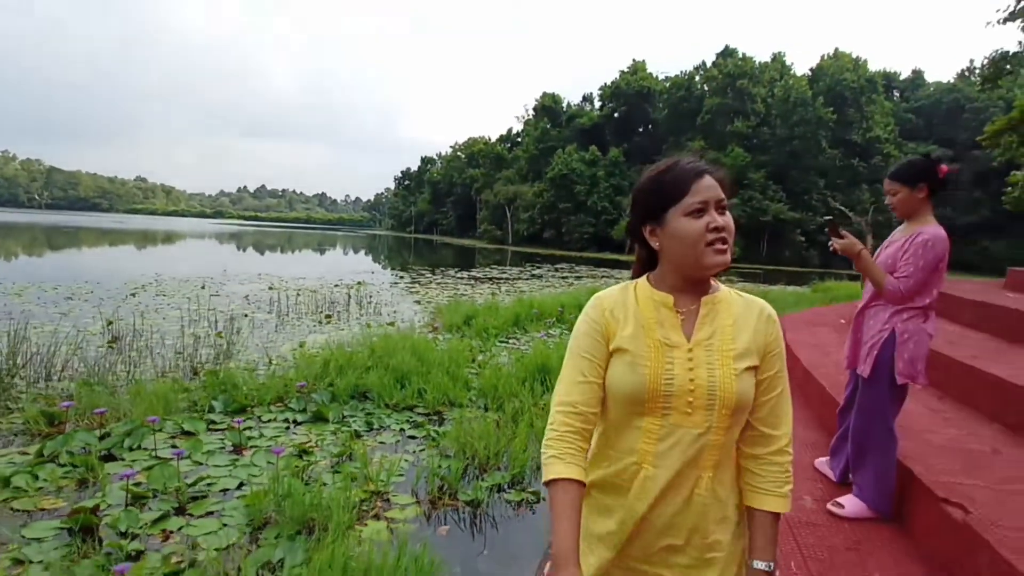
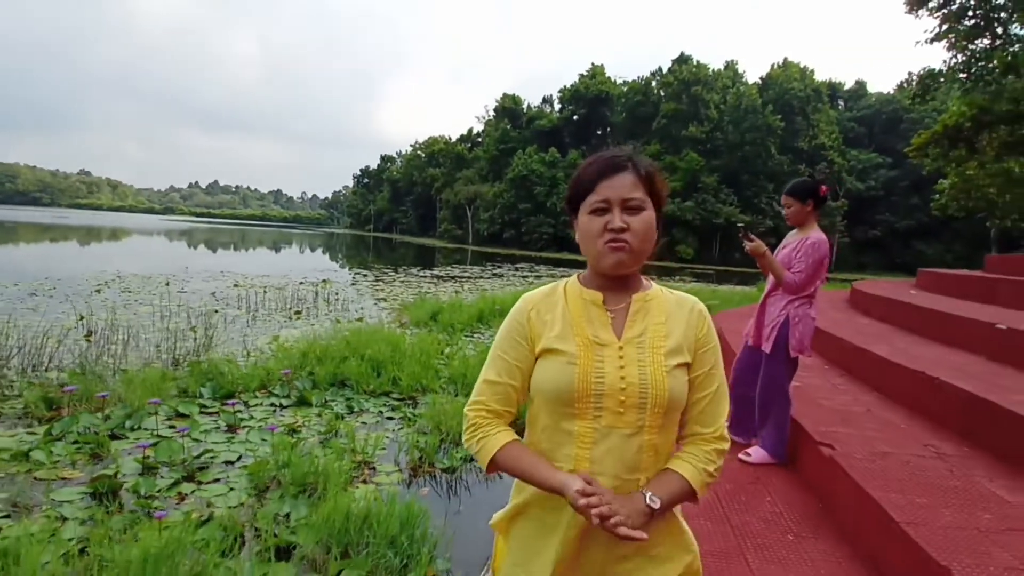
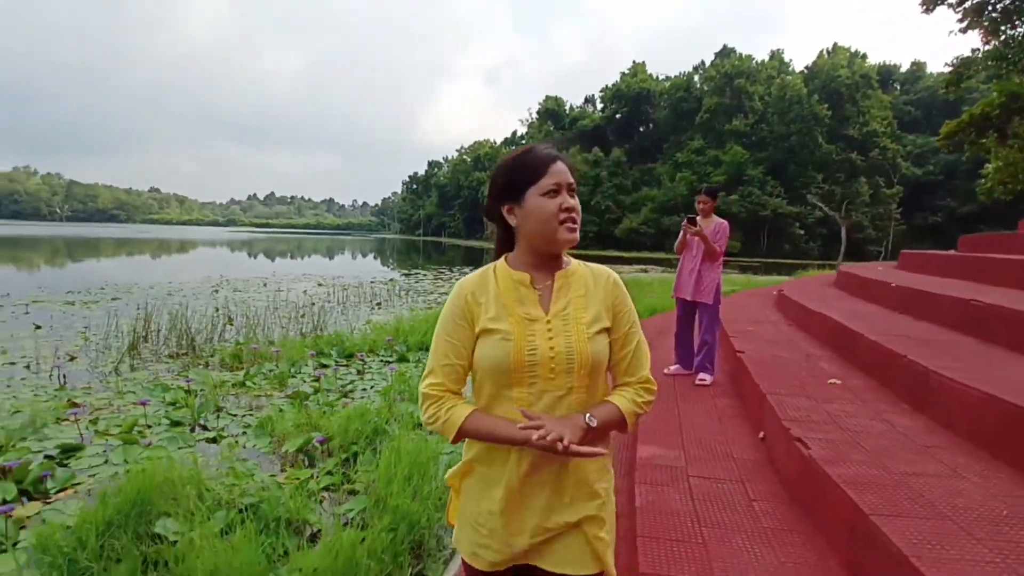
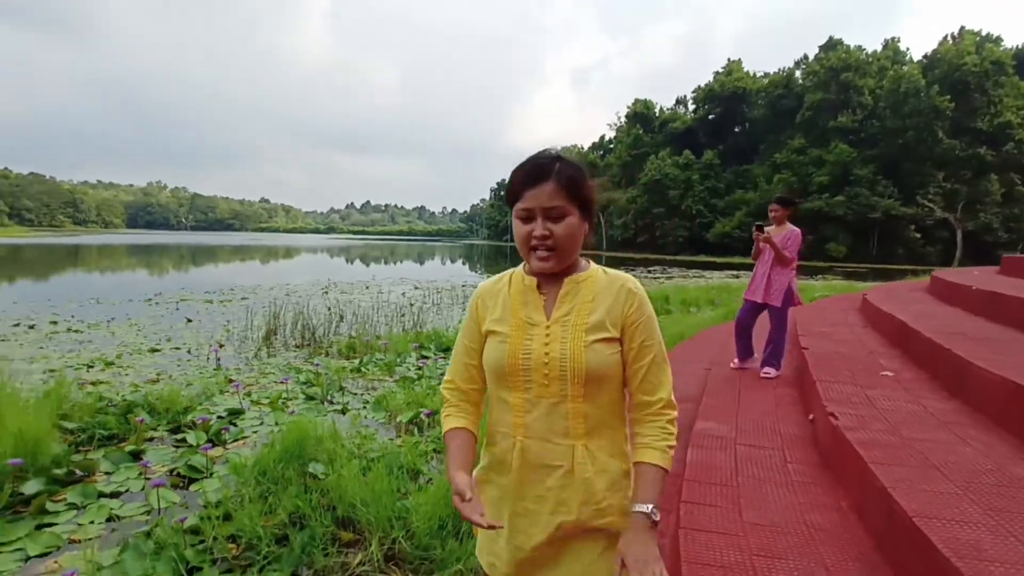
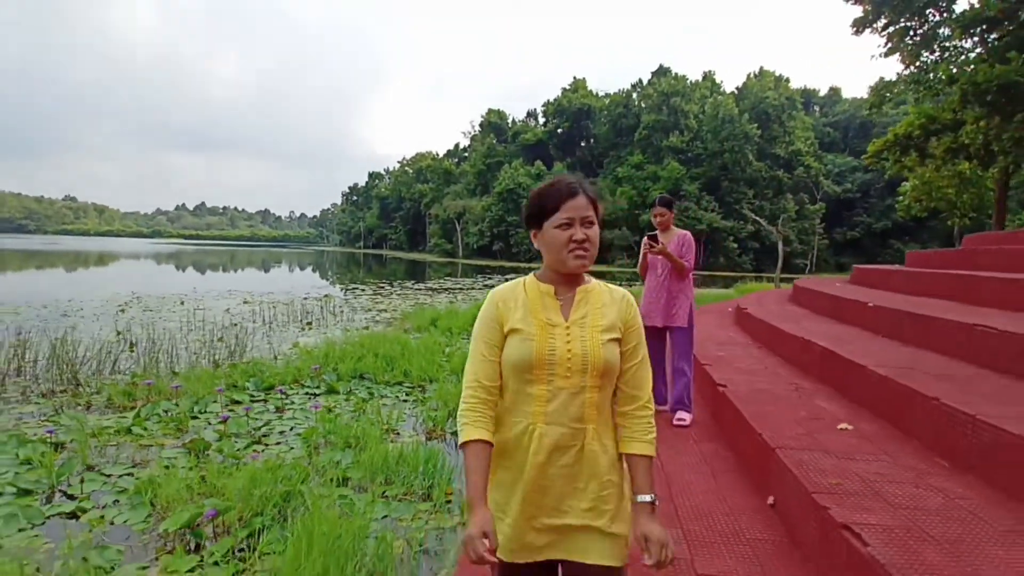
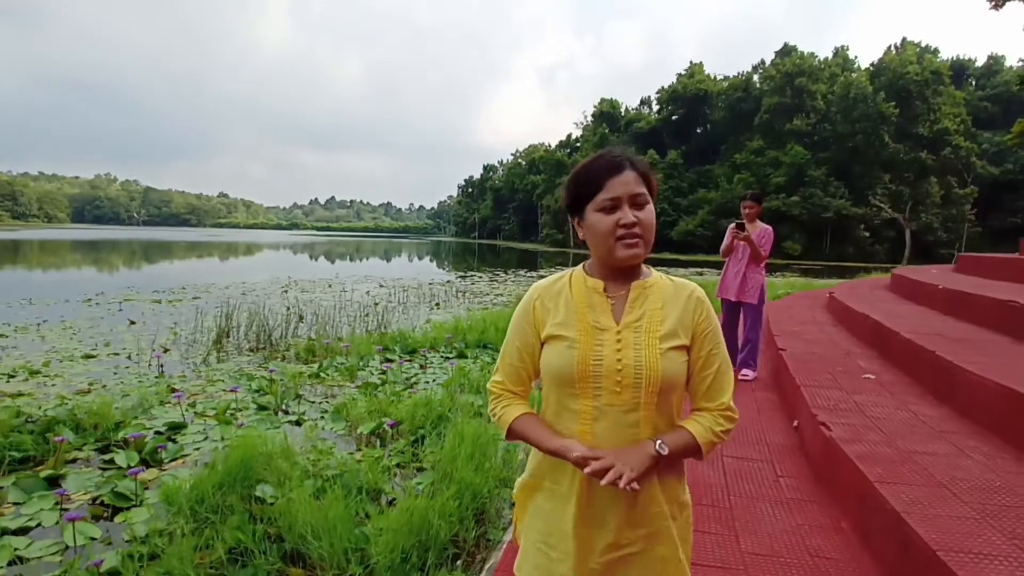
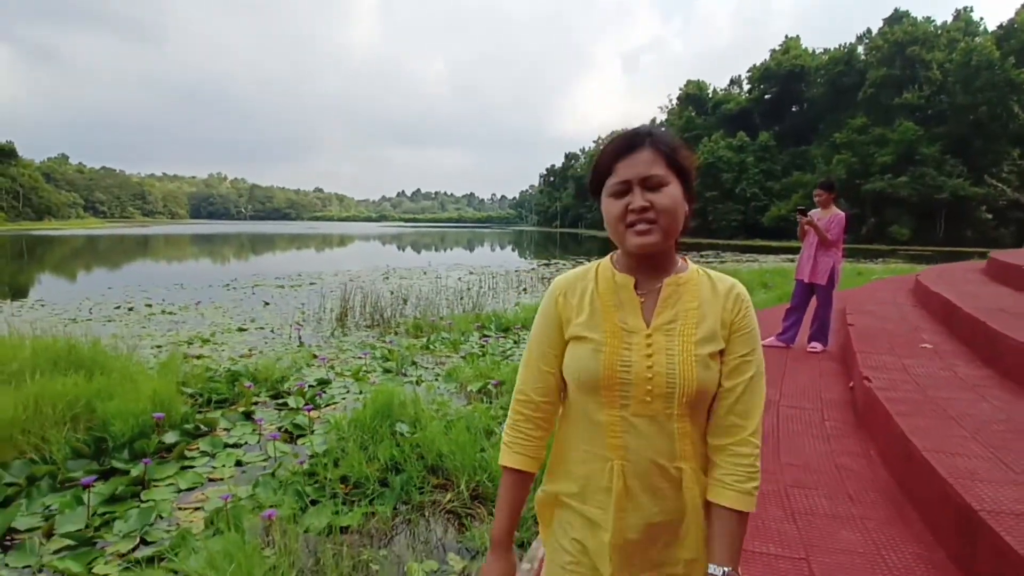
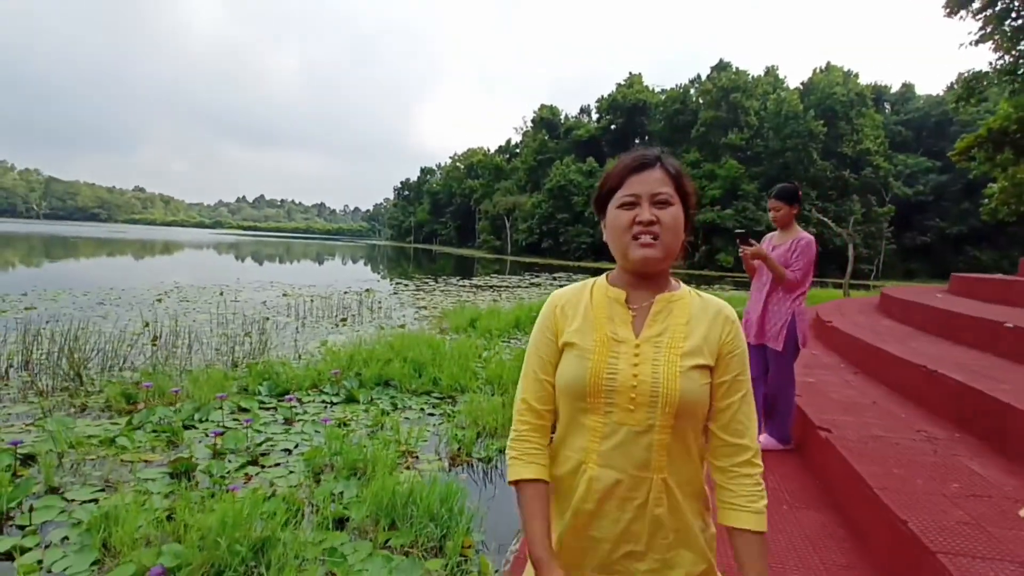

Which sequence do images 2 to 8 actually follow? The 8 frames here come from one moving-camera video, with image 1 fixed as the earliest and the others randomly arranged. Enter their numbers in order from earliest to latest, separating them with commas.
2, 8, 5, 3, 6, 4, 7
